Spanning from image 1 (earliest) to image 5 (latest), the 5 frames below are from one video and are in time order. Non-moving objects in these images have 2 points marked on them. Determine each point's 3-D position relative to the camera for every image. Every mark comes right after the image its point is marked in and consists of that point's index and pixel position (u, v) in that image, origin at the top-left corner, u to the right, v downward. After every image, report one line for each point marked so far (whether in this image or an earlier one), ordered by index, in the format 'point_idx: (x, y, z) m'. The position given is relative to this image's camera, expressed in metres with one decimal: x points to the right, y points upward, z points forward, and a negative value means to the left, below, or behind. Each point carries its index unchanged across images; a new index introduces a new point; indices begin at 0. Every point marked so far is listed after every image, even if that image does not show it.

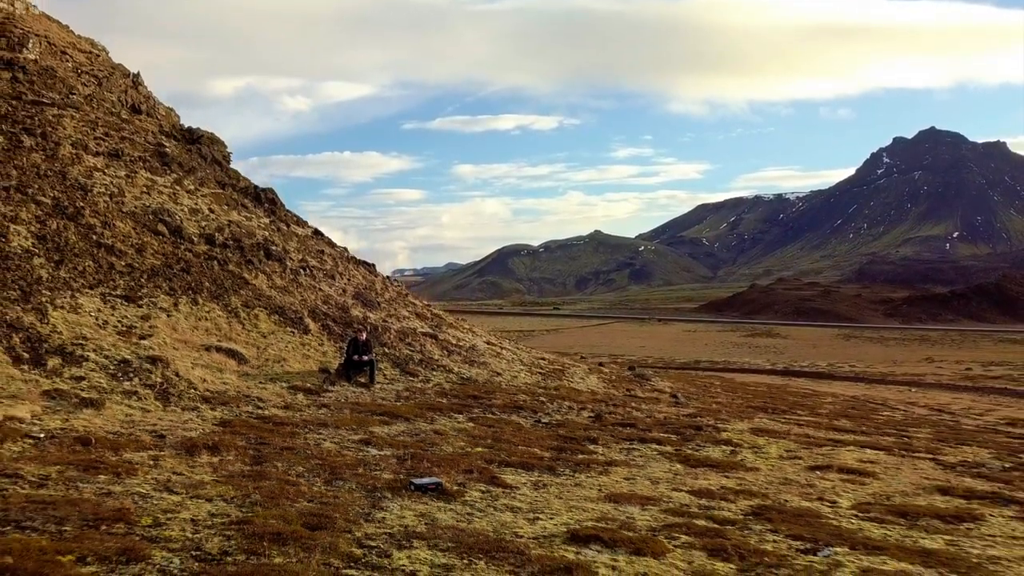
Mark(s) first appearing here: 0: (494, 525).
0: (-0.2, -2.5, +10.6) m
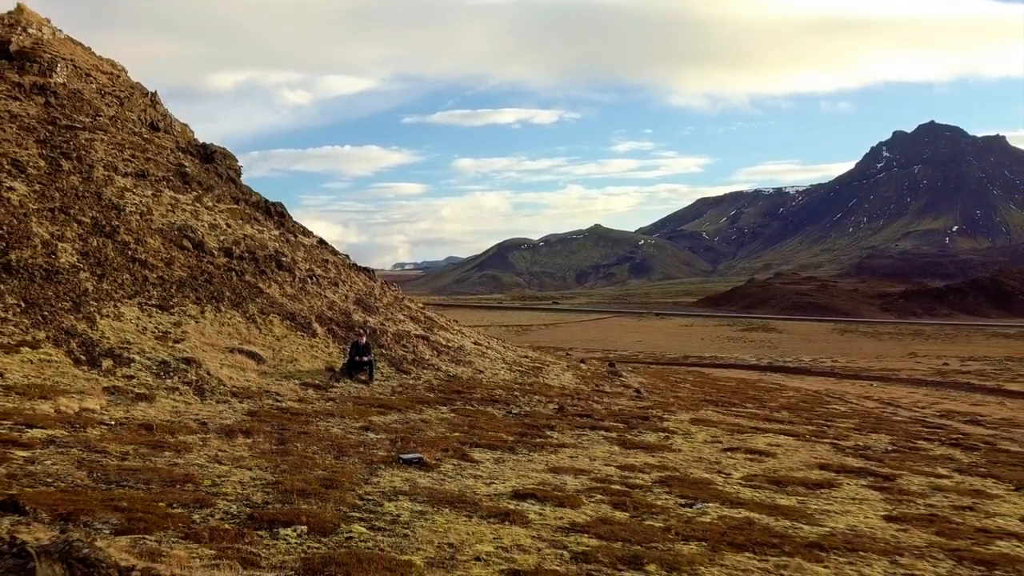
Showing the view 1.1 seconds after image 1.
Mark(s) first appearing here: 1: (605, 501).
0: (-0.8, -2.9, +14.5) m
1: (+1.3, -3.0, +14.2) m
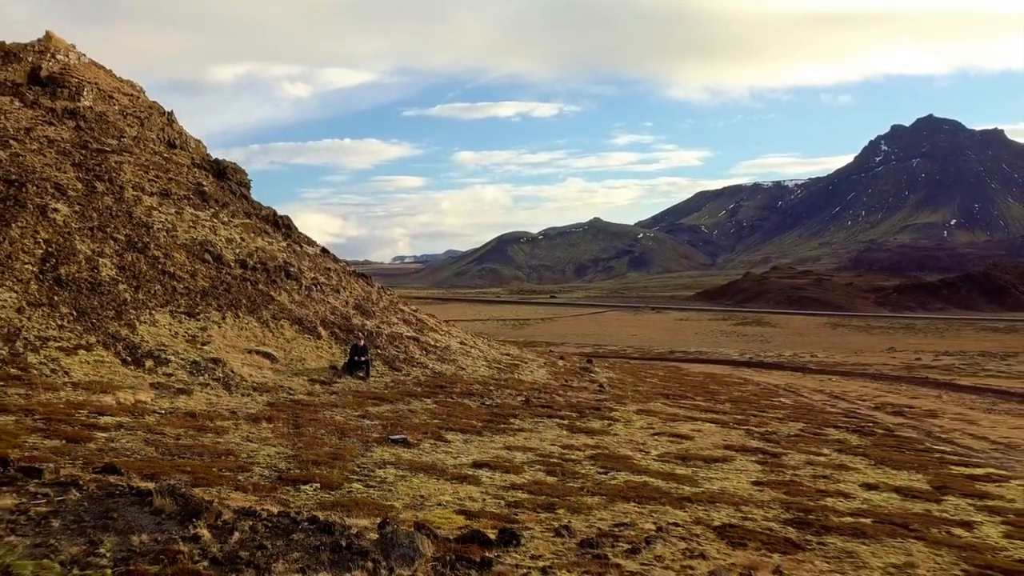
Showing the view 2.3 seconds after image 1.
0: (-1.5, -3.3, +19.2) m
1: (+0.5, -3.5, +19.0) m
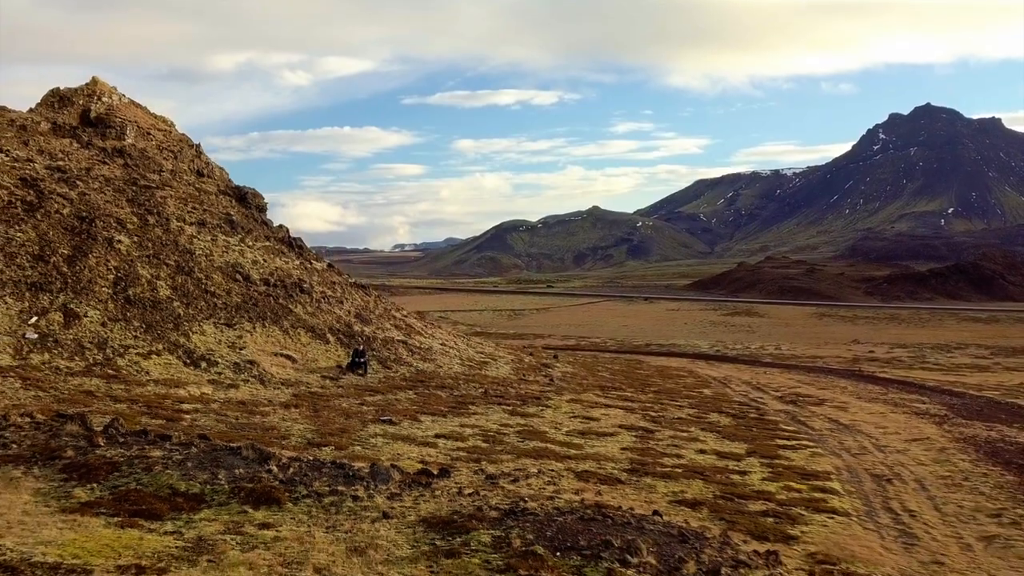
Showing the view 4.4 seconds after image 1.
0: (-3.0, -4.2, +28.8) m
1: (-0.9, -4.3, +28.5) m
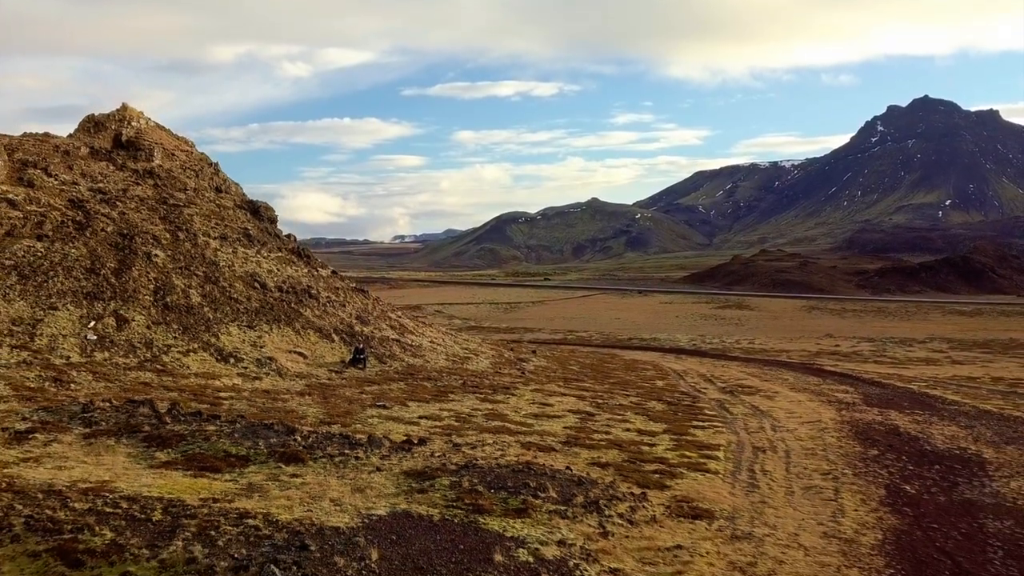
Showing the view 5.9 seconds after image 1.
0: (-4.2, -4.7, +36.8) m
1: (-2.1, -4.8, +36.6) m
